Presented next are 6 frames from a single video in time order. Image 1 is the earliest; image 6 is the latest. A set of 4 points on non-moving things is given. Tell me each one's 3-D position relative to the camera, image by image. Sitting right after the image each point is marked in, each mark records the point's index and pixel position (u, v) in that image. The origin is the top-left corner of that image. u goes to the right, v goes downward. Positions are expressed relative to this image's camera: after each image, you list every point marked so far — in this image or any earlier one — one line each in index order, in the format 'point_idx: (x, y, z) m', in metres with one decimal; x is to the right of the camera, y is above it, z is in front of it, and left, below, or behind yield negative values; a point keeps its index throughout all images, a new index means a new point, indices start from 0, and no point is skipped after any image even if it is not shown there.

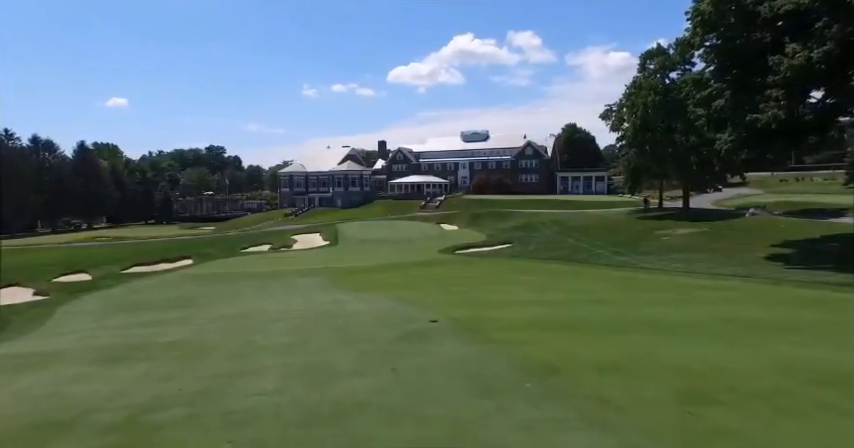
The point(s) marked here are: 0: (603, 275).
0: (+5.5, -1.6, +17.3) m
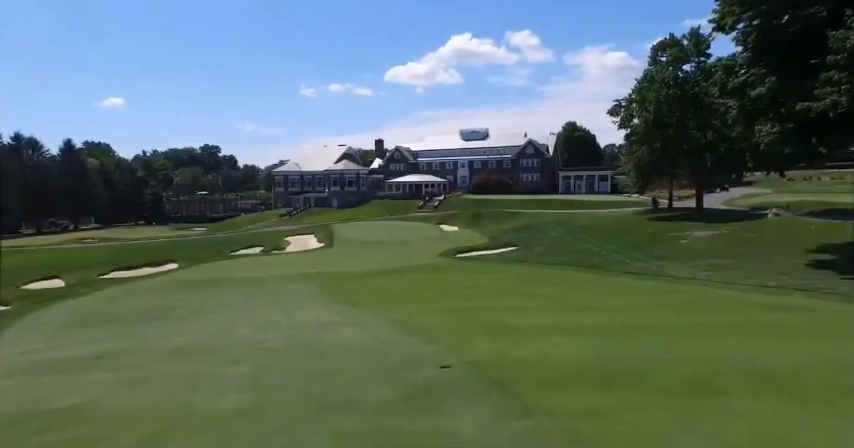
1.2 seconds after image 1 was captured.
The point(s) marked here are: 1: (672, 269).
0: (+5.6, -1.7, +15.1) m
1: (+8.8, -1.6, +19.9) m
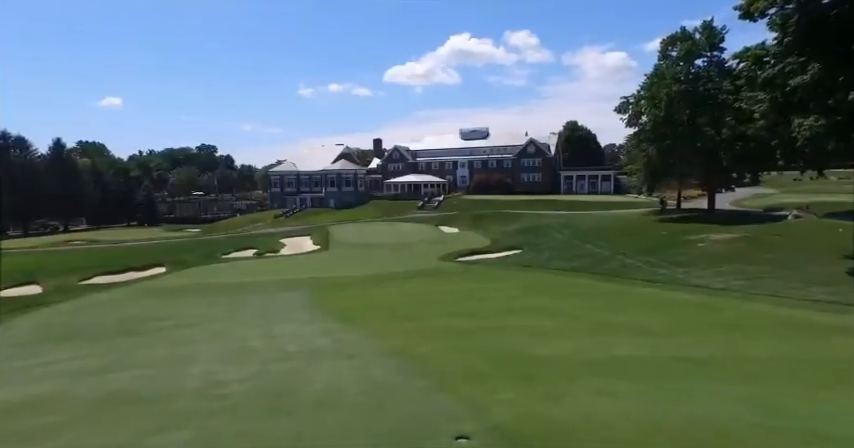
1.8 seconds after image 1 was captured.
0: (+5.6, -1.9, +13.4) m
1: (+8.8, -1.8, +18.2) m
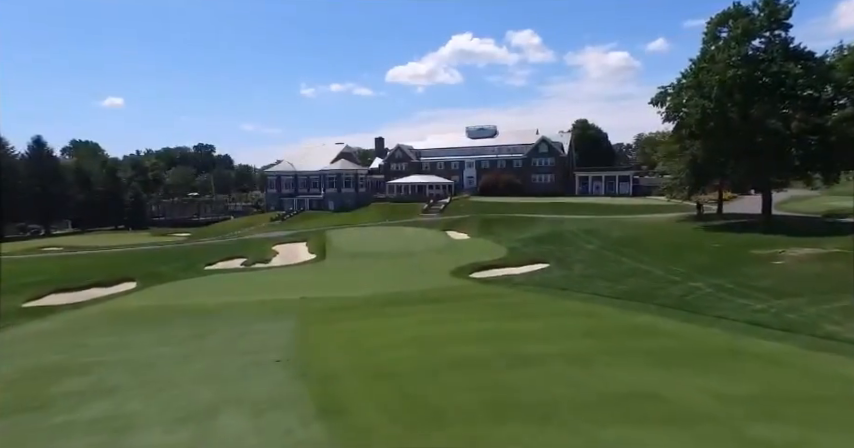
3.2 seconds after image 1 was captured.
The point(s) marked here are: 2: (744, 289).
0: (+6.1, -2.4, +8.3) m
1: (+9.4, -2.3, +13.2) m
2: (+10.4, -2.1, +17.9) m
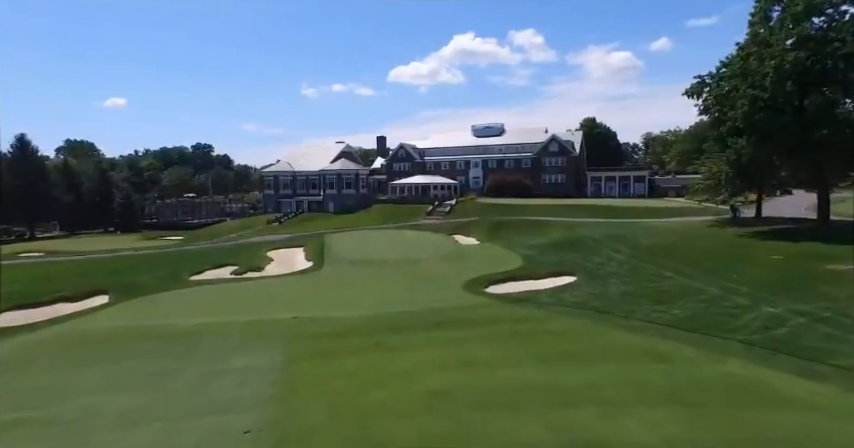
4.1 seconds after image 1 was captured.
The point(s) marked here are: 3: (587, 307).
0: (+6.5, -2.7, +4.5) m
1: (+9.8, -2.6, +9.3) m
2: (+10.9, -2.5, +14.1) m
3: (+5.7, -3.0, +19.9) m
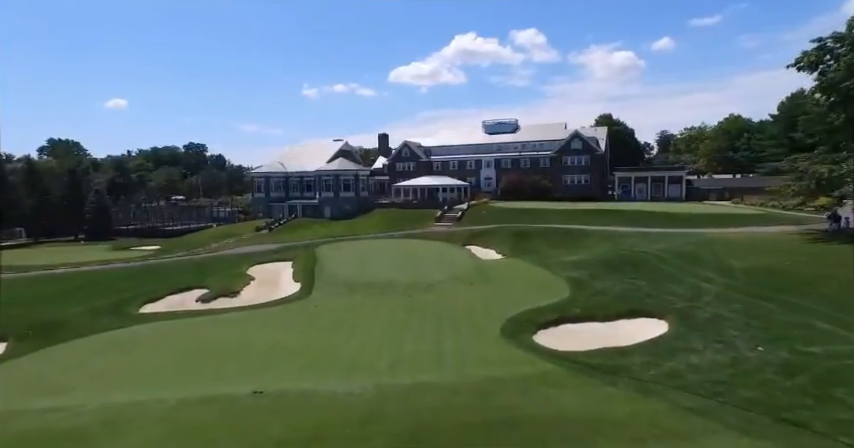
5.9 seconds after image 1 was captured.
0: (+7.4, -3.4, -3.8) m
1: (+10.6, -3.3, +1.0) m
2: (+11.7, -3.2, +5.8) m
3: (+6.6, -3.7, +11.6) m
